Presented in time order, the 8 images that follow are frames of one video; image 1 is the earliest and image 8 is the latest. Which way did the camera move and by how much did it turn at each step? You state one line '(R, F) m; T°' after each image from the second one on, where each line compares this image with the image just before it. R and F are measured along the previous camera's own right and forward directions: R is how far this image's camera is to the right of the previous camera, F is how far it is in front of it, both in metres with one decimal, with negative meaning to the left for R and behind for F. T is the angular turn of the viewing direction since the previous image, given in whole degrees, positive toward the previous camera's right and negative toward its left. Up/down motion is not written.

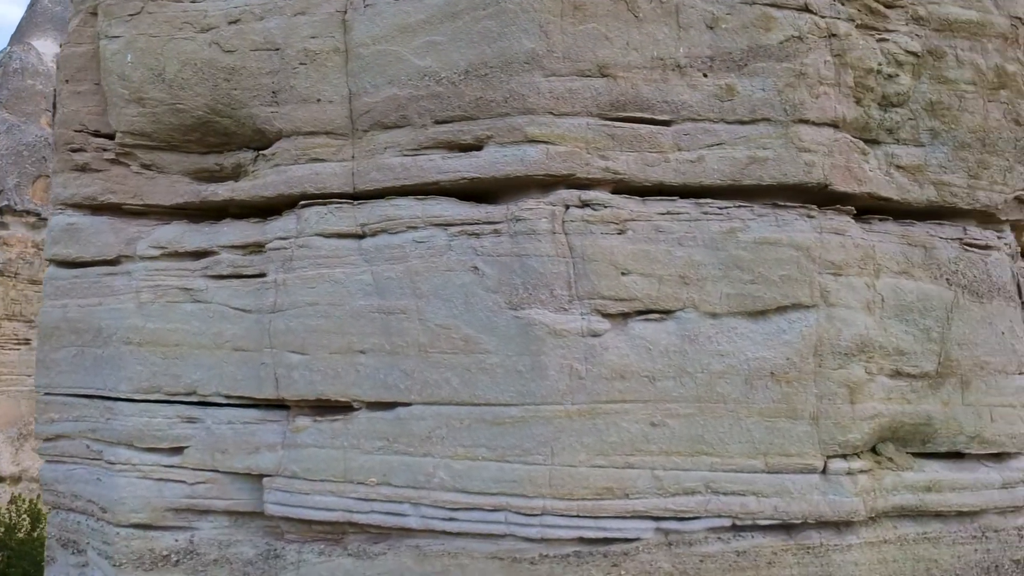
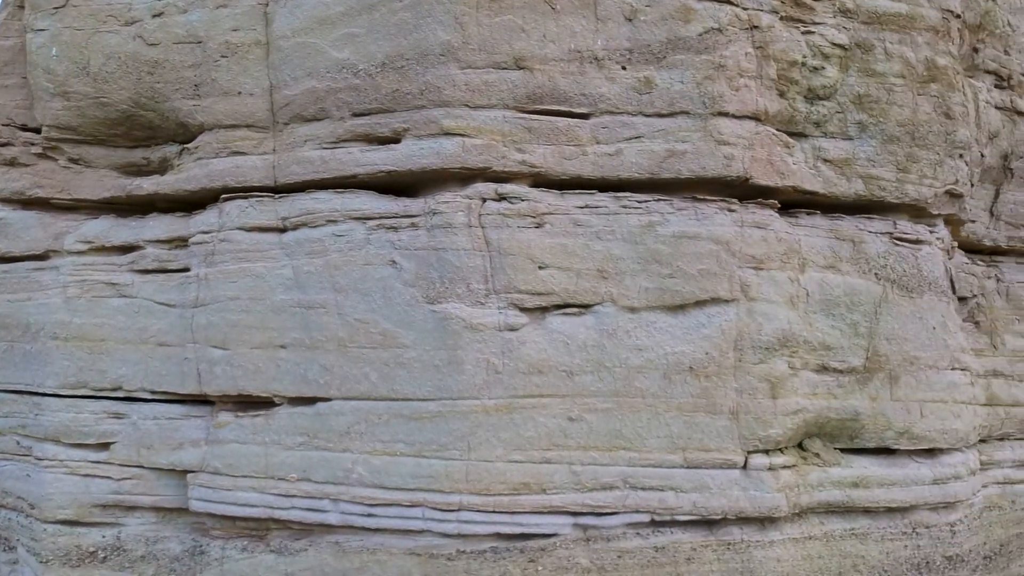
(+0.3, 0.0) m; 0°
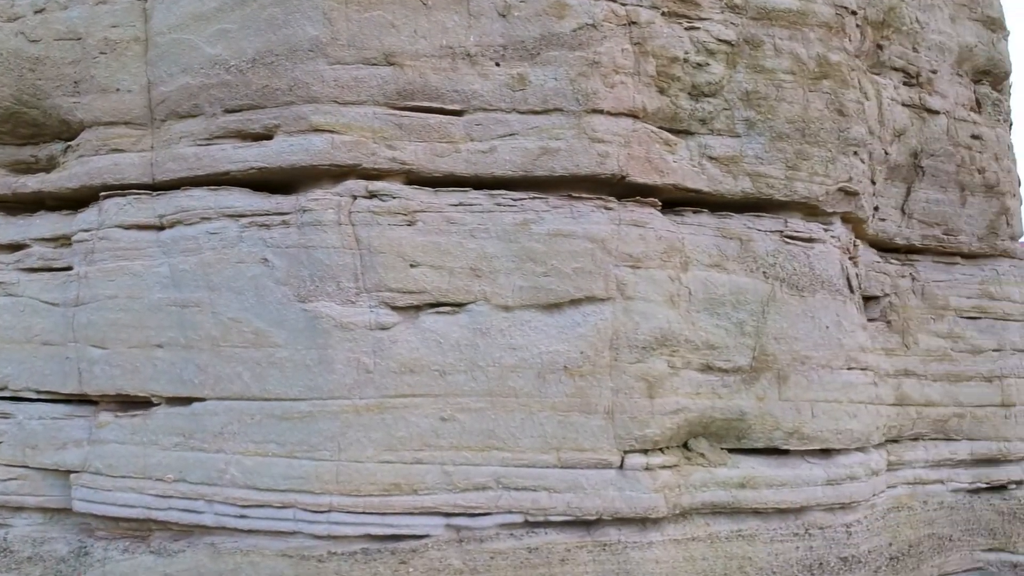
(+0.5, 0.0) m; 0°
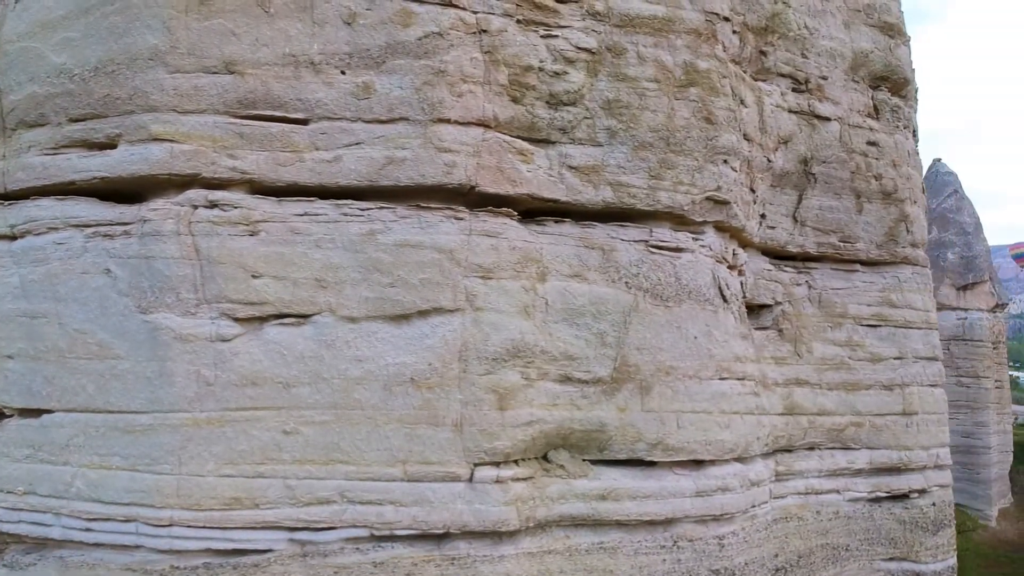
(+0.6, 0.0) m; 0°
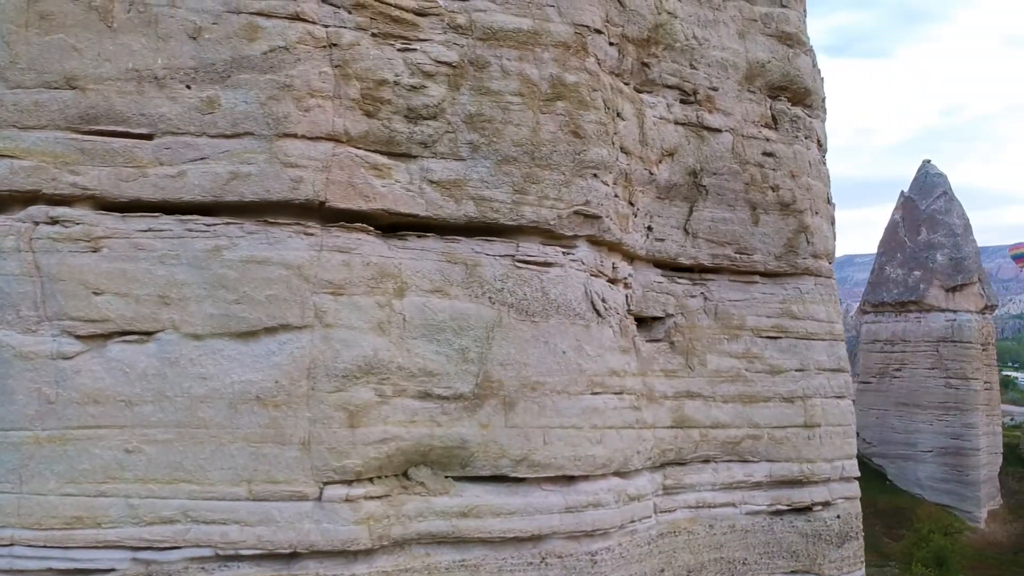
(+0.6, 0.0) m; 0°
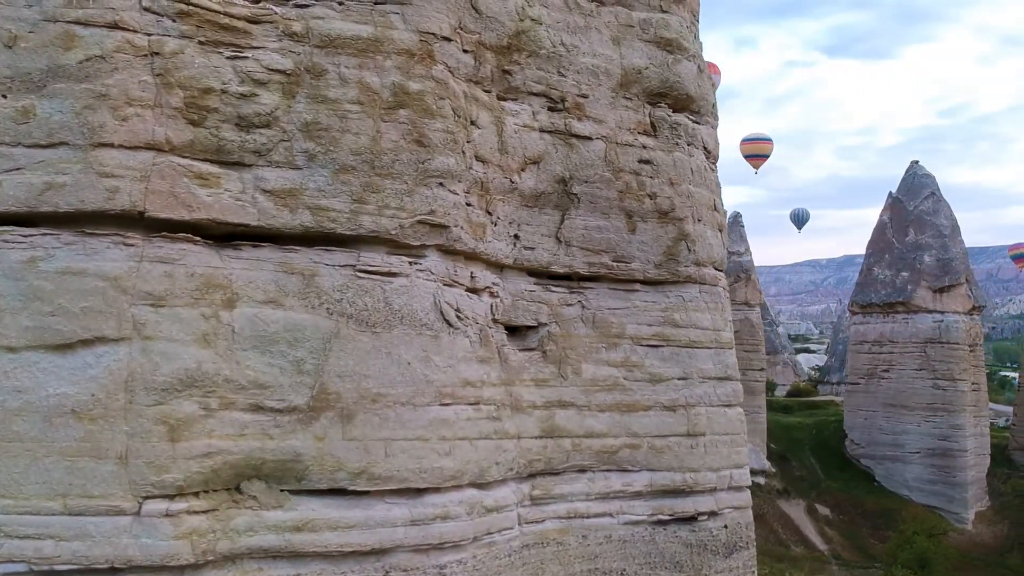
(+0.7, 0.0) m; 0°
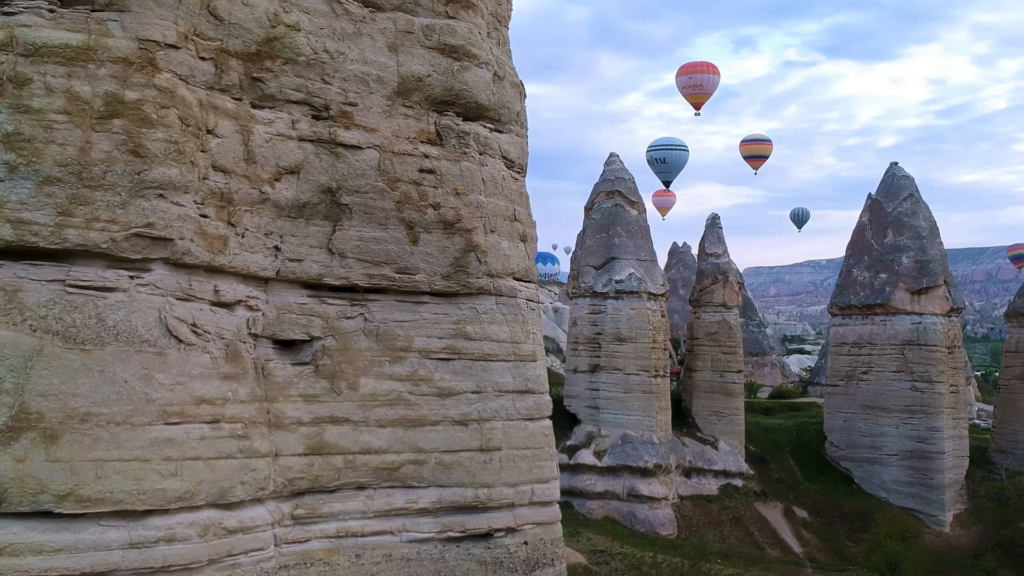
(+1.2, +0.1) m; 0°
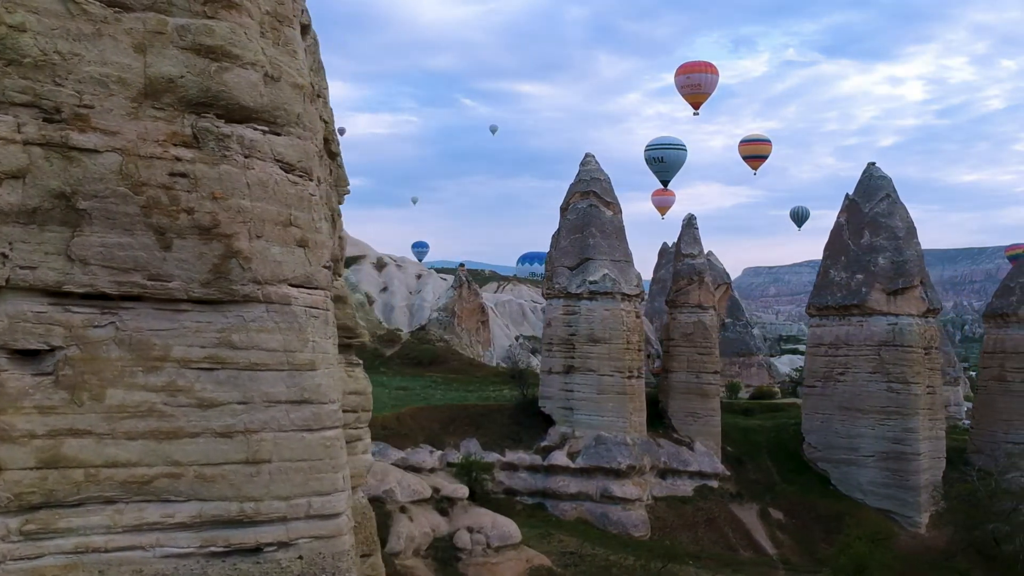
(+1.3, +0.1) m; 0°
